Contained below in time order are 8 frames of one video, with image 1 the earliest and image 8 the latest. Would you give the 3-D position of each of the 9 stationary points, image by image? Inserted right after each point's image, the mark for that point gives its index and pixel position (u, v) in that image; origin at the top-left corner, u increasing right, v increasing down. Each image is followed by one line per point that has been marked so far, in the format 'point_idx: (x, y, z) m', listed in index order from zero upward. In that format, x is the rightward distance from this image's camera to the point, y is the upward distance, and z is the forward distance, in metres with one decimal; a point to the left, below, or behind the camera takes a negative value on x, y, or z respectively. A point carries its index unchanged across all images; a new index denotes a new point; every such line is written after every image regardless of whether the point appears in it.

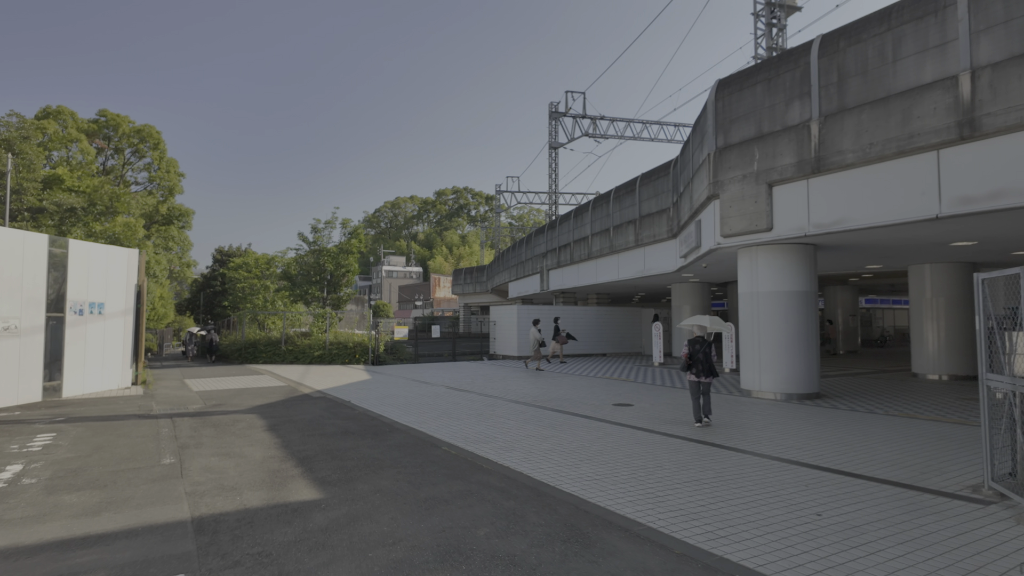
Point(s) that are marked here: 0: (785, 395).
0: (+5.4, -2.1, +11.8) m
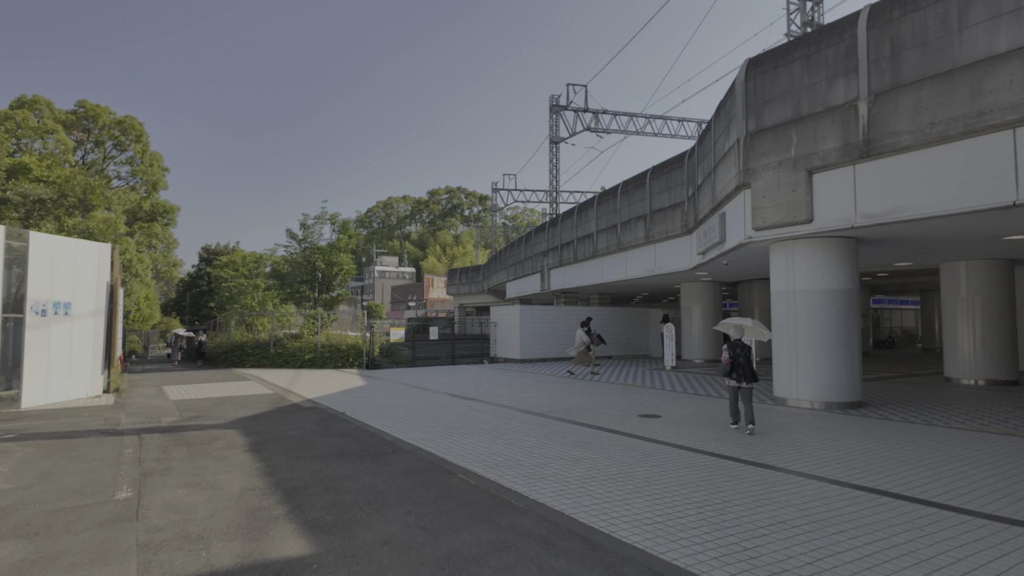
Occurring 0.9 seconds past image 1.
0: (+5.6, -2.1, +10.7) m
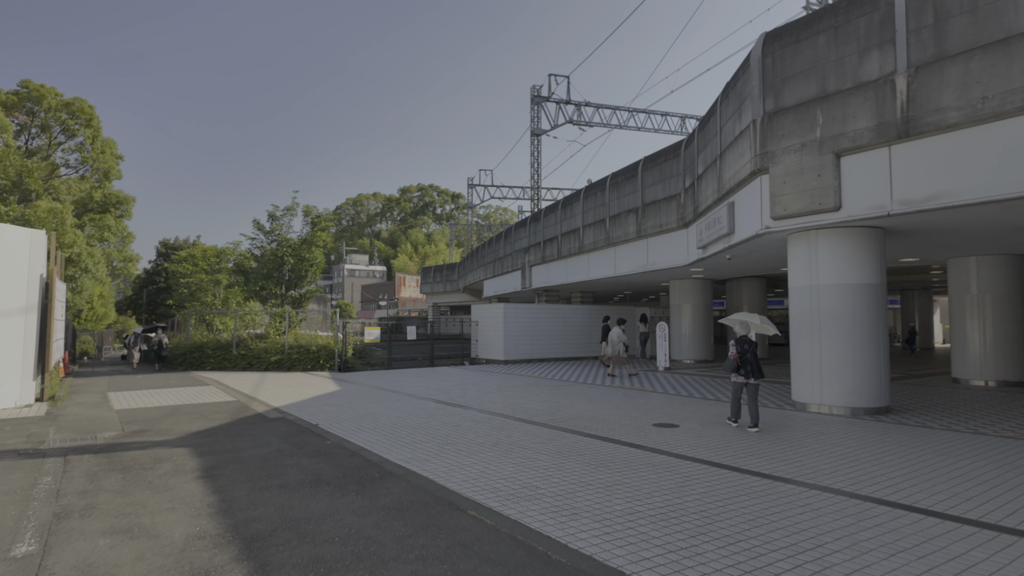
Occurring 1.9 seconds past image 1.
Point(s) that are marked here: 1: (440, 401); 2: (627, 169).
0: (+5.5, -2.0, +9.8) m
1: (-1.4, -2.2, +11.4) m
2: (+3.7, +3.8, +19.3) m
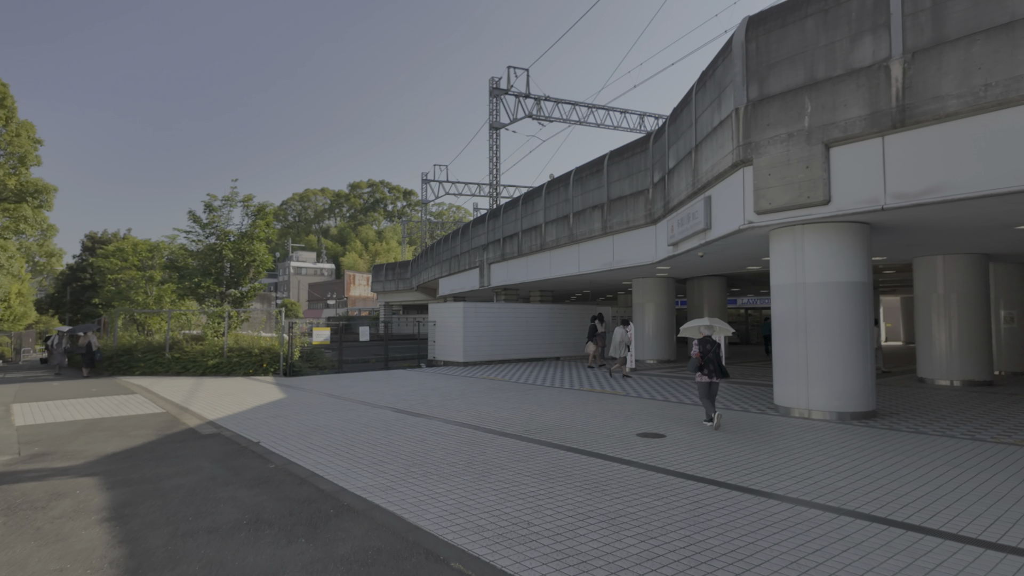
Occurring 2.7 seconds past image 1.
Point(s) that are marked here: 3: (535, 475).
0: (+5.1, -2.0, +9.3) m
1: (-1.9, -2.1, +10.4) m
2: (+2.5, +3.9, +18.7) m
3: (+0.2, -1.8, +5.9) m
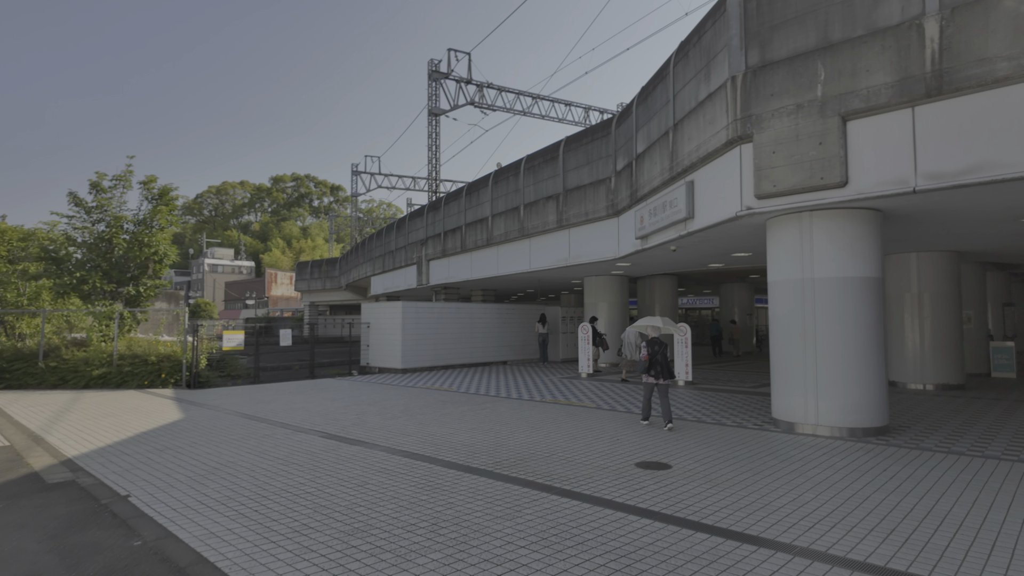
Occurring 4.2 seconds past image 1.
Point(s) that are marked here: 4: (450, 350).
0: (+4.6, -1.9, +8.1) m
1: (-2.5, -2.0, +8.3) m
2: (+1.0, +3.9, +17.1) m
3: (+0.2, -1.8, +4.2) m
4: (-2.1, -2.1, +19.8) m
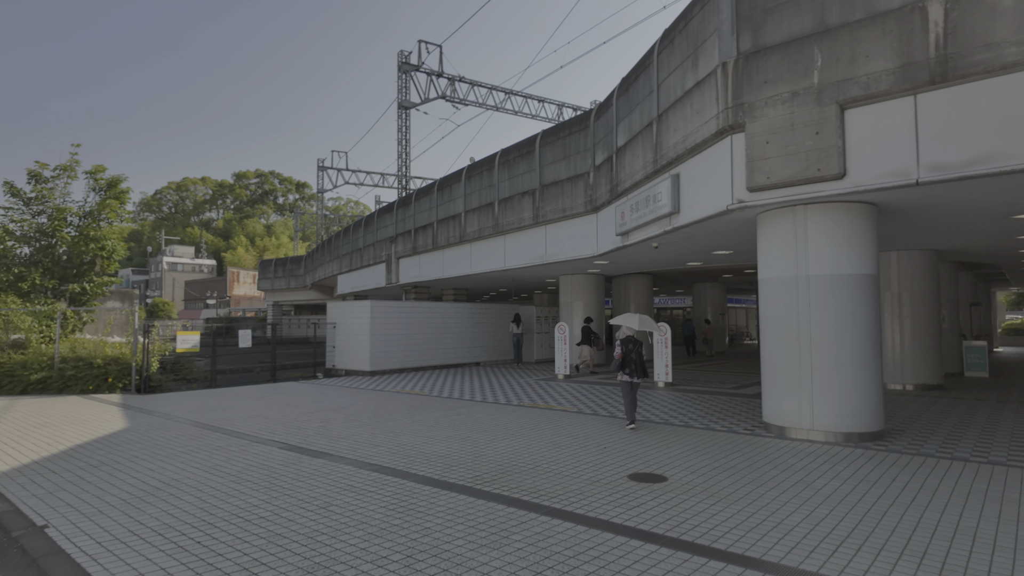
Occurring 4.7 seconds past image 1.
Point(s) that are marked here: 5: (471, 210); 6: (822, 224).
0: (+4.3, -1.9, +7.7) m
1: (-2.8, -2.0, +7.6) m
2: (+0.2, +4.0, +16.5) m
3: (+0.1, -1.7, +3.6) m
4: (-2.9, -2.0, +19.1) m
5: (-1.3, +2.4, +18.3) m
6: (+4.0, +0.8, +7.8) m
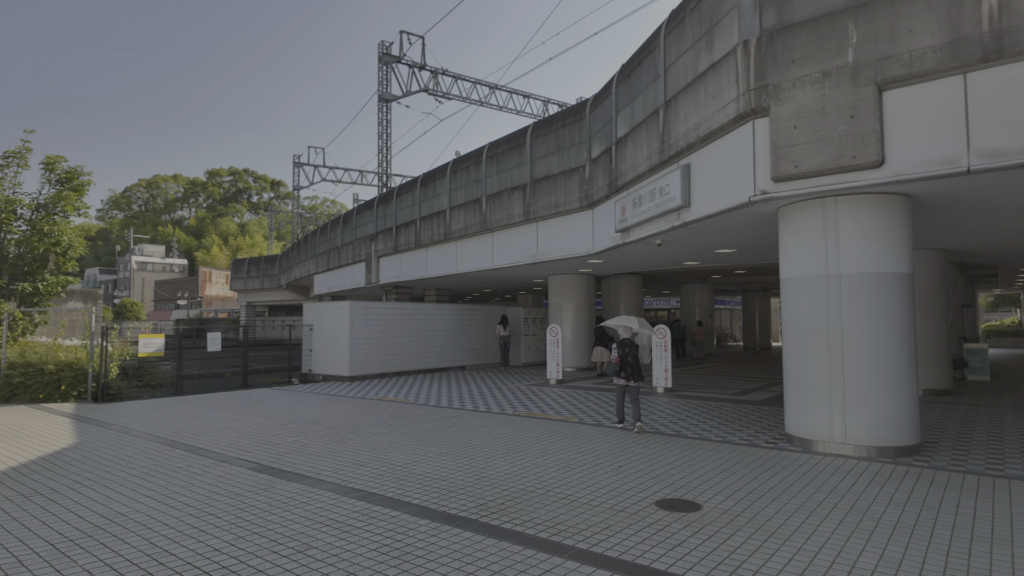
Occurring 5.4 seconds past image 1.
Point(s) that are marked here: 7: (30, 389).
0: (+4.3, -1.9, +7.0) m
1: (-2.8, -2.0, +6.6) m
2: (-0.1, +4.0, +15.7) m
3: (+0.3, -1.7, +2.7) m
4: (-3.3, -2.0, +18.1) m
5: (-1.6, +2.4, +17.4) m
6: (+4.0, +0.8, +7.1) m
7: (-10.5, -2.2, +13.1) m
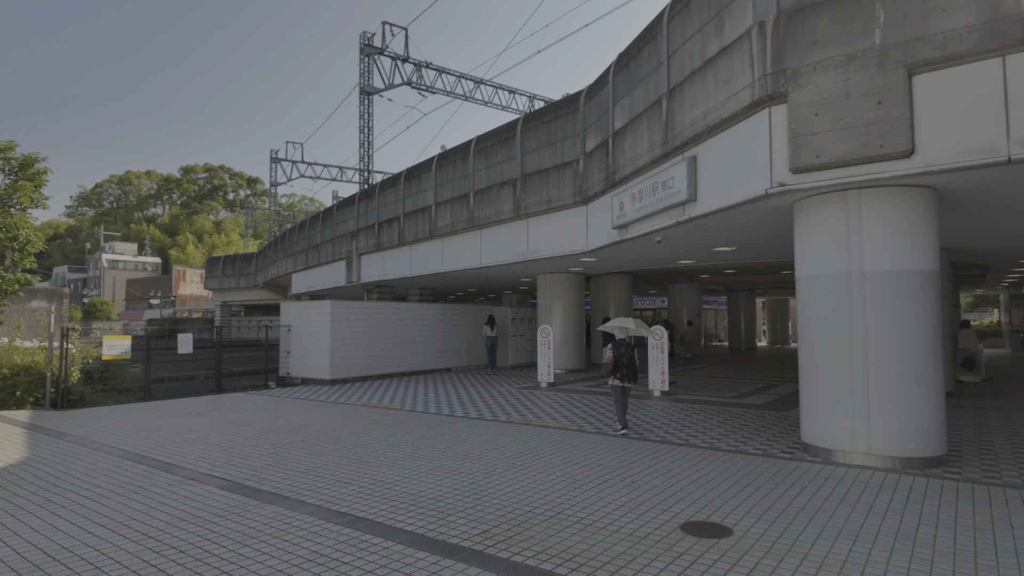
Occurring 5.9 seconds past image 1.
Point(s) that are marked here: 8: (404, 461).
0: (+4.3, -1.9, +6.6) m
1: (-2.8, -2.0, +5.9) m
2: (-0.3, +4.0, +15.1) m
3: (+0.4, -1.7, +2.1) m
4: (-3.7, -2.0, +17.4) m
5: (-2.0, +2.4, +16.8) m
6: (+4.0, +0.9, +6.6) m
7: (-10.7, -2.1, +12.1) m
8: (-1.2, -2.0, +6.7) m
